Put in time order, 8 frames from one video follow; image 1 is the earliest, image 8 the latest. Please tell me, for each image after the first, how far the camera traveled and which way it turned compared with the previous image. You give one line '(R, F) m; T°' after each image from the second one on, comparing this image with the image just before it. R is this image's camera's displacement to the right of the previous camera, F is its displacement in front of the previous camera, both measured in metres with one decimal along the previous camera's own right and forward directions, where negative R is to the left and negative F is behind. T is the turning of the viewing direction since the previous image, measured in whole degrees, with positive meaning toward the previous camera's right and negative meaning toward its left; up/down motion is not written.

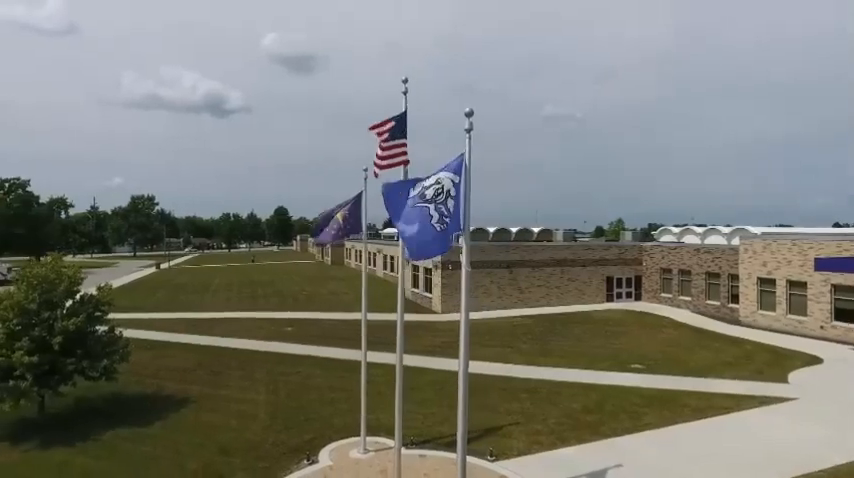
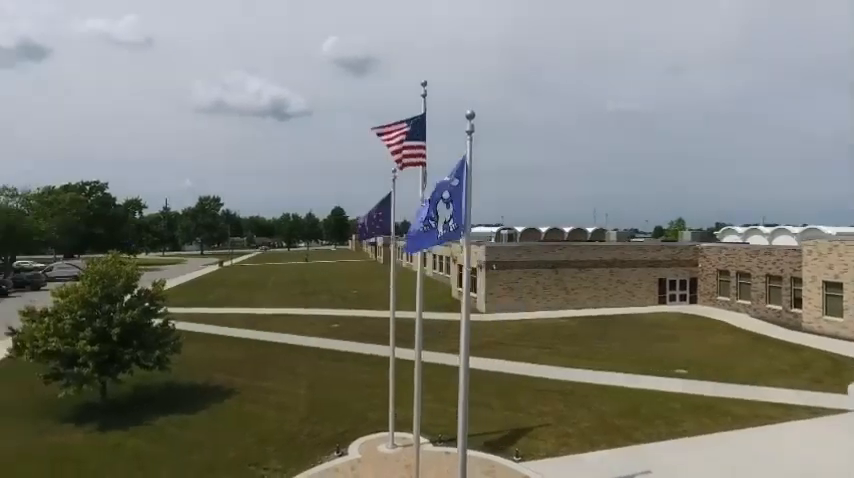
(+0.8, -0.1) m; -6°
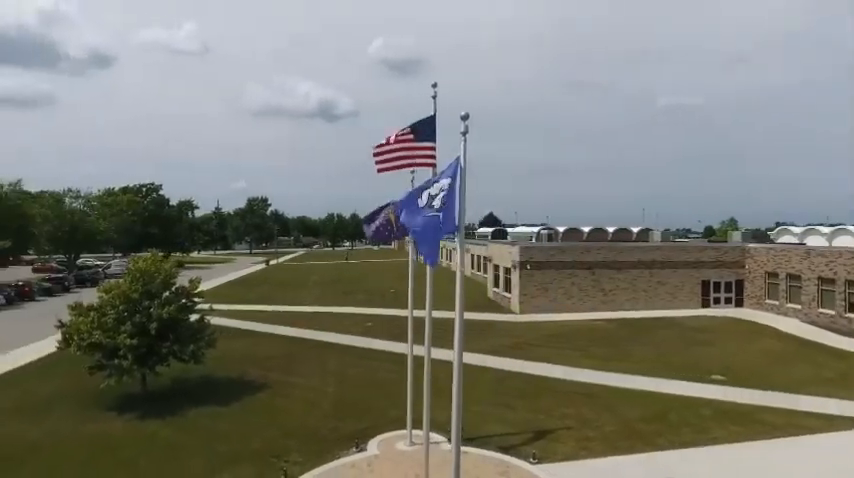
(+0.7, -0.1) m; -5°
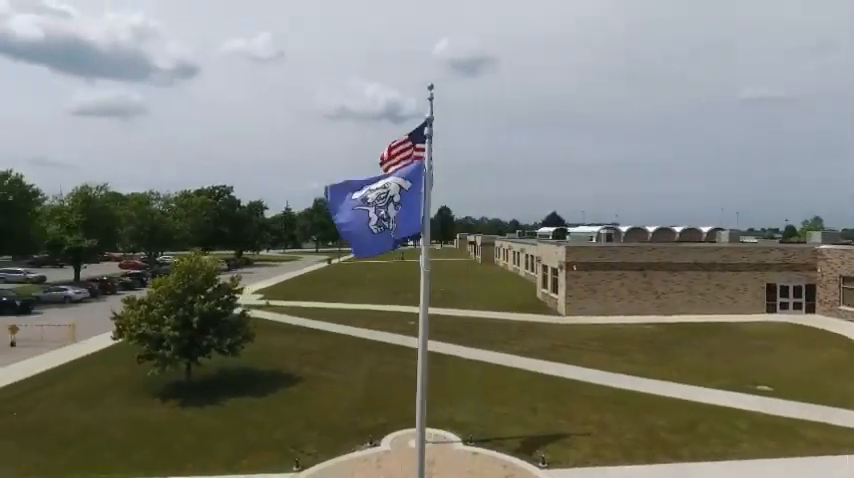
(+1.4, 0.0) m; -7°
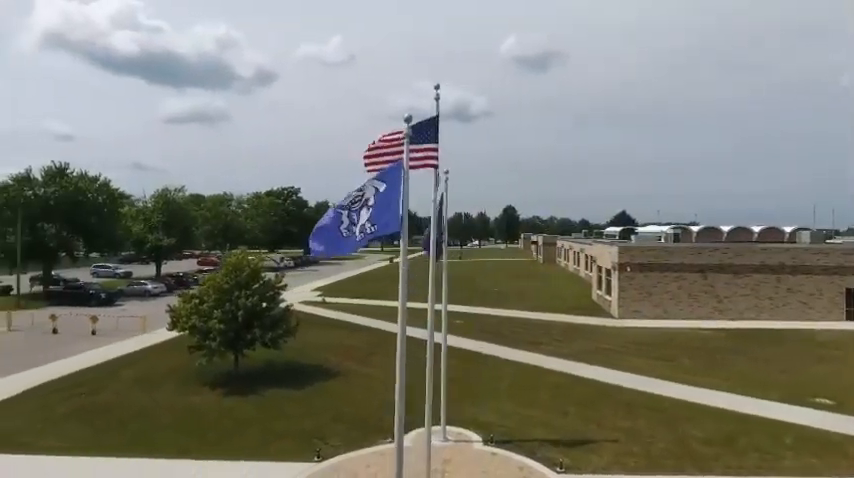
(+1.3, 0.0) m; -7°
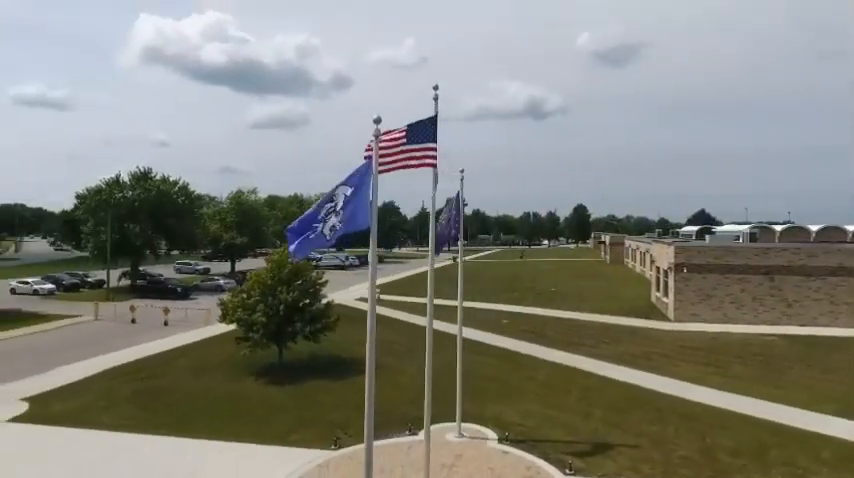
(+1.5, -0.1) m; -8°
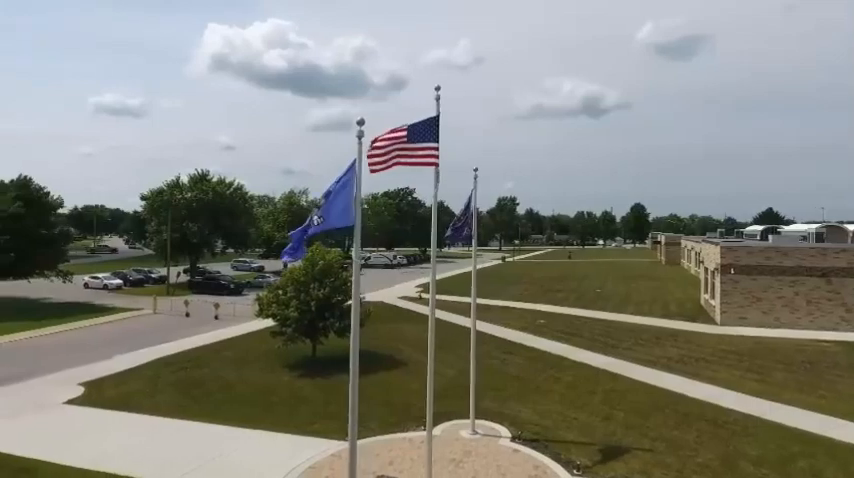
(+1.1, -0.2) m; -6°
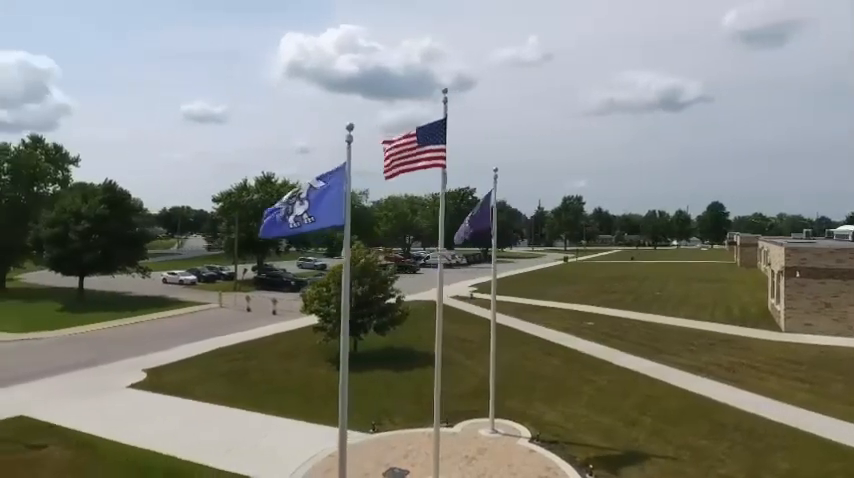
(+1.3, -0.2) m; -7°
